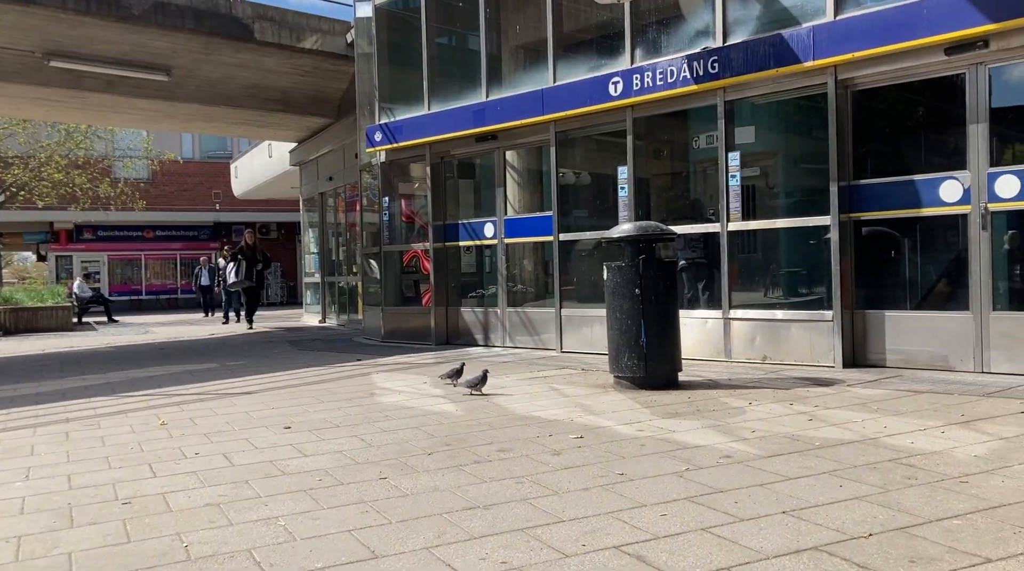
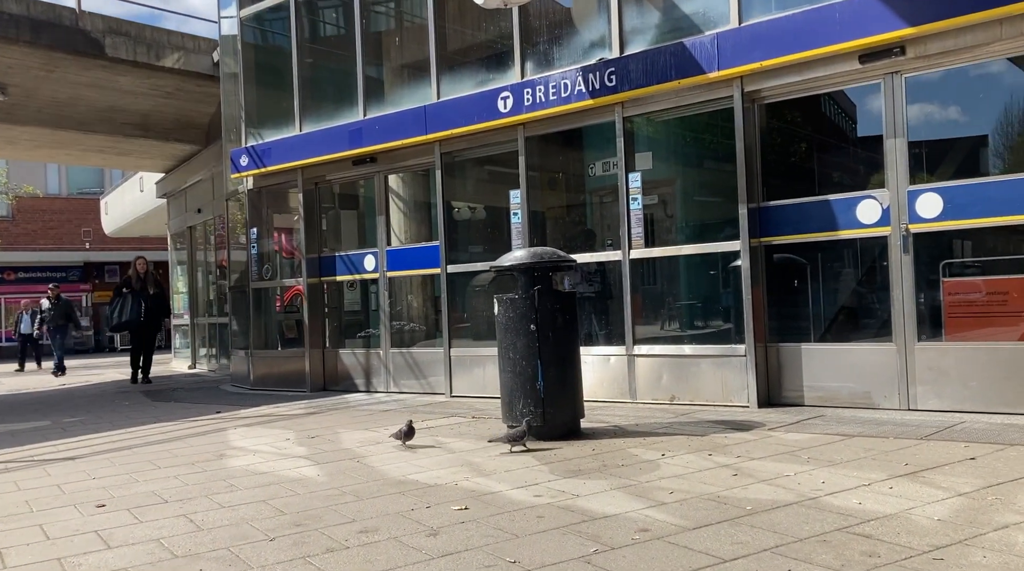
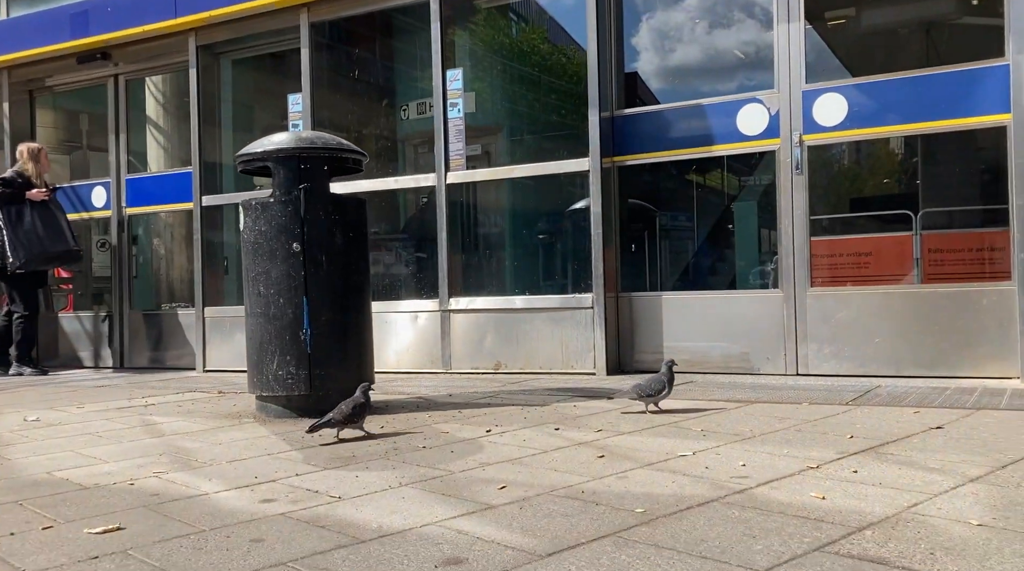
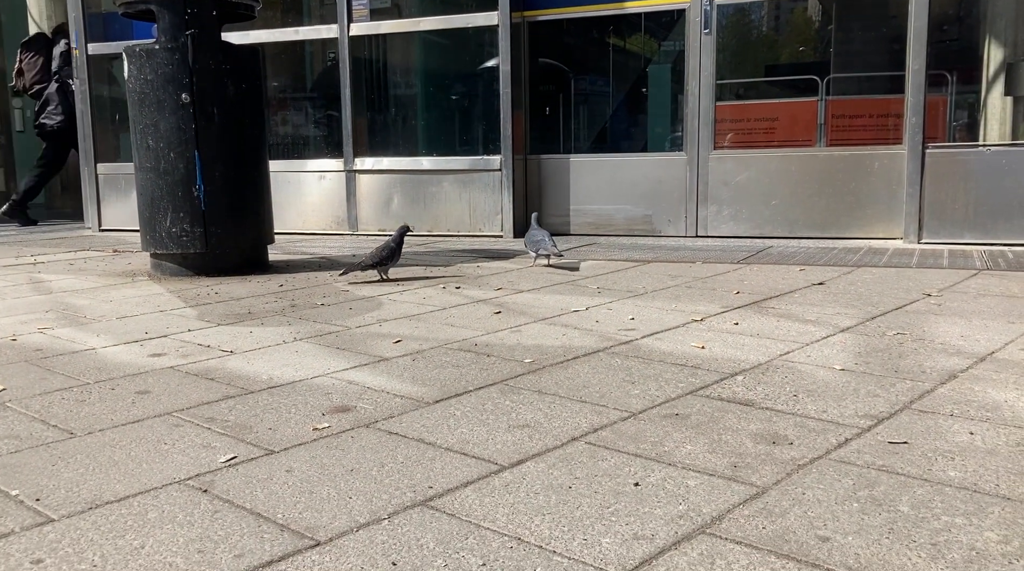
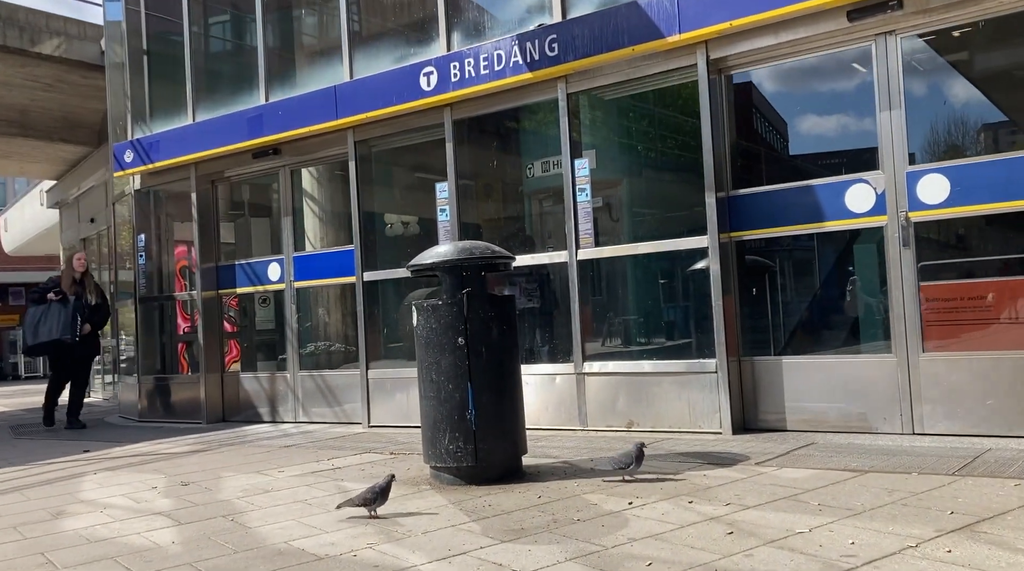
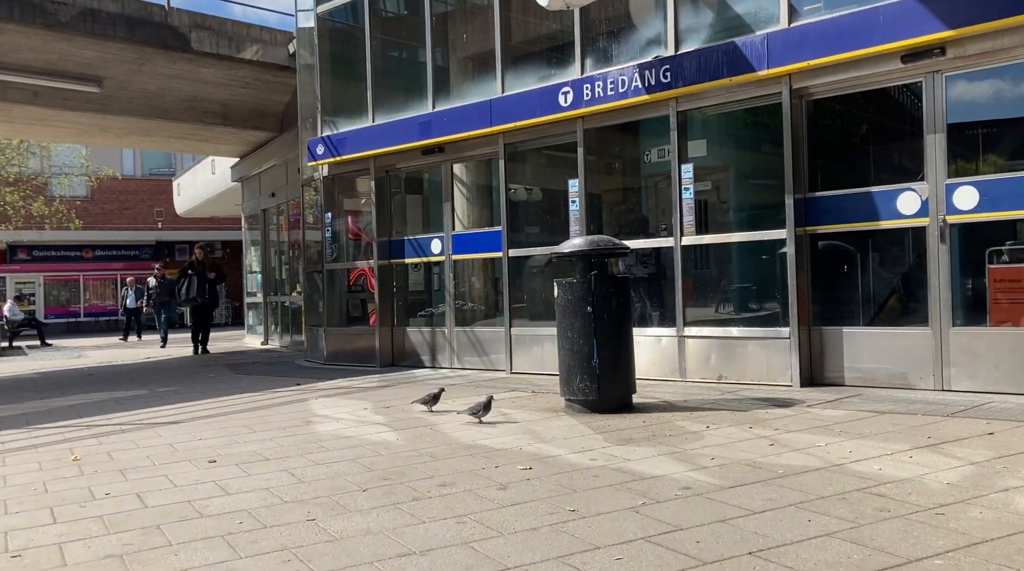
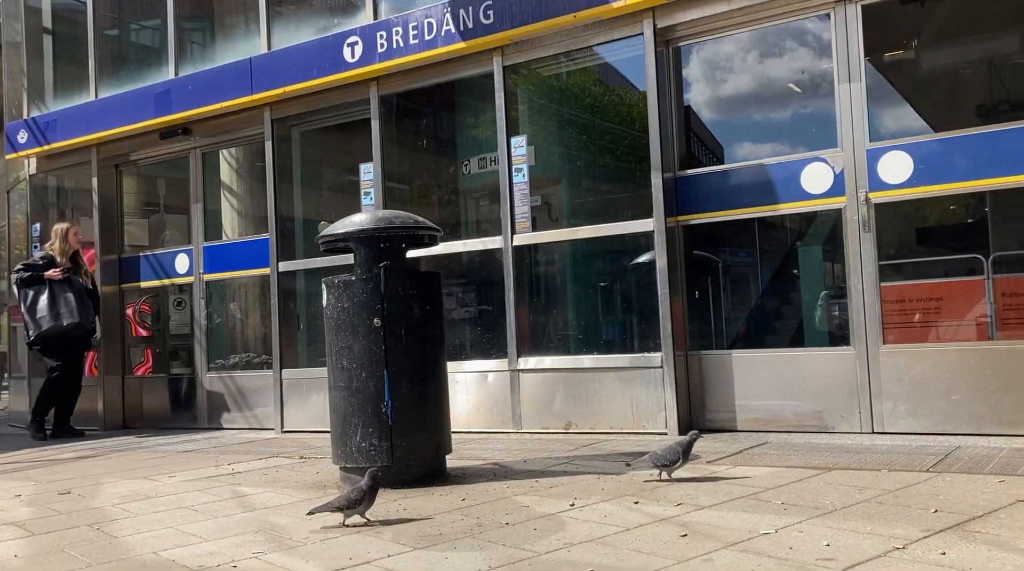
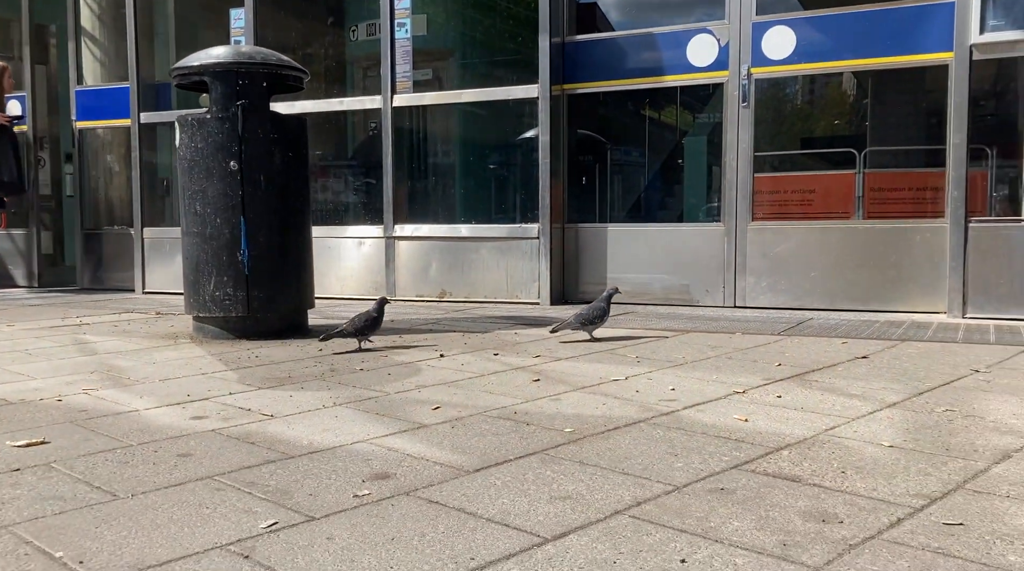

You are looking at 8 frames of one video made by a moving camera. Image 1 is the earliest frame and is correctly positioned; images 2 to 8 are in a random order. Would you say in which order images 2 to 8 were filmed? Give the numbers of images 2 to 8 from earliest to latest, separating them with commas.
6, 2, 5, 7, 3, 8, 4
